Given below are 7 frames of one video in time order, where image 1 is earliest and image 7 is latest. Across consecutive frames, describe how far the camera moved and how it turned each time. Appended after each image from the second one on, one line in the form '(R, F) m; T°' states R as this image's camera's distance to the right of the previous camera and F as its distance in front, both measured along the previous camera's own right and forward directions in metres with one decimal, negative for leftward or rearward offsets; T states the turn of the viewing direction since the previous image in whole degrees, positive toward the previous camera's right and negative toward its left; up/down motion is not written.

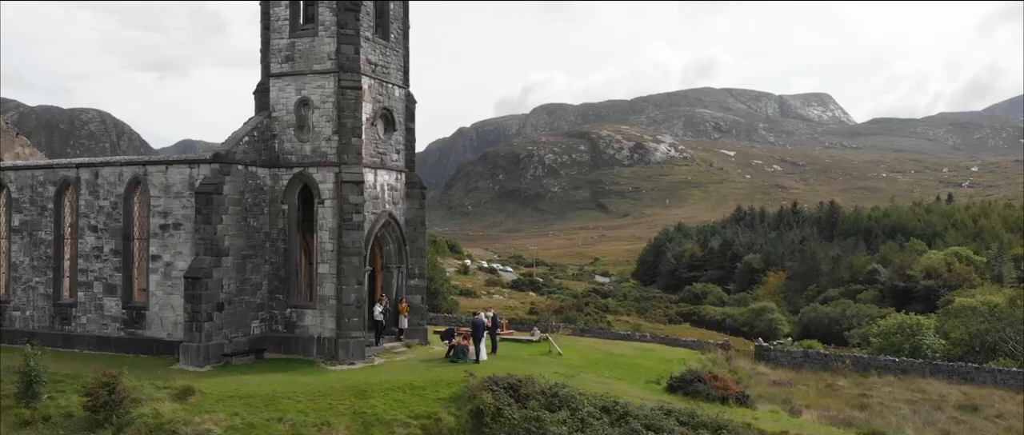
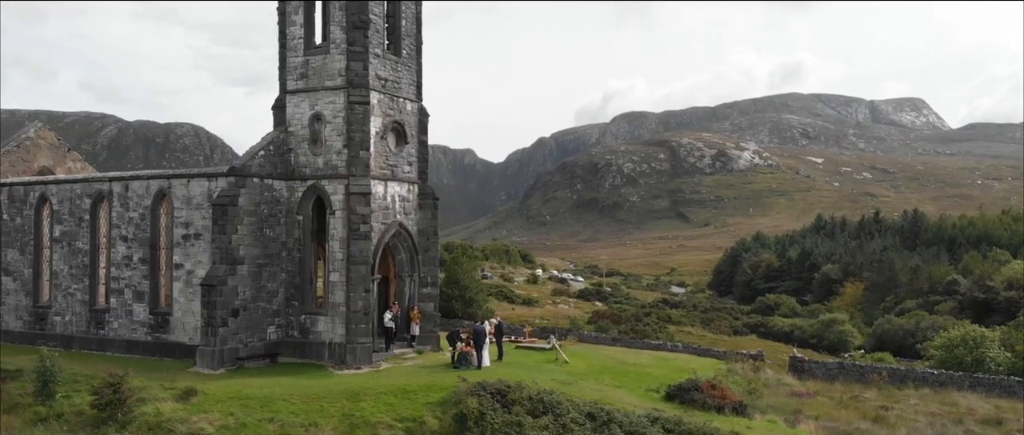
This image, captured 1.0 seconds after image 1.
(+2.0, -0.4) m; -5°
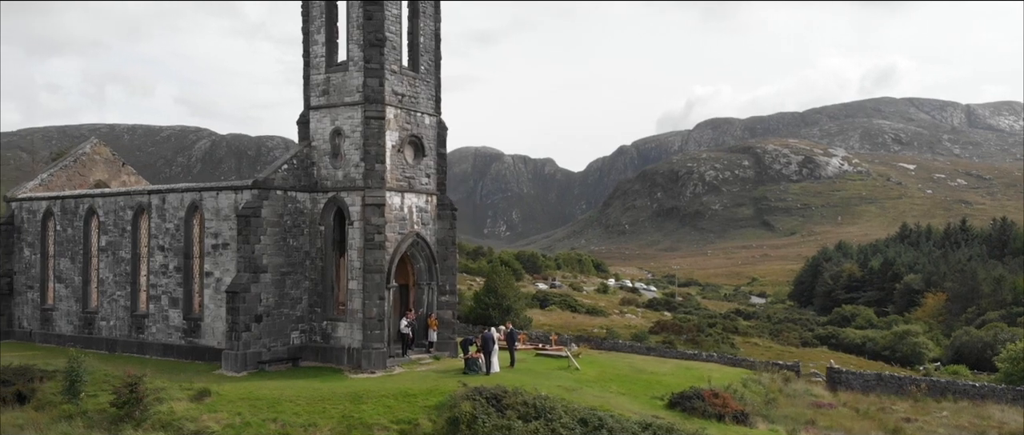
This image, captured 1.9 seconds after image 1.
(+1.9, -0.6) m; -5°
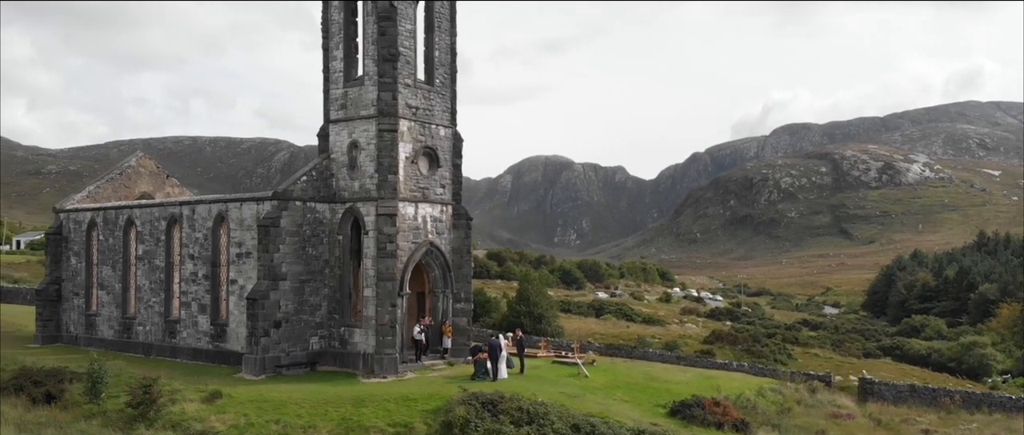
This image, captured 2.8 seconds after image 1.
(+1.7, -0.4) m; -4°
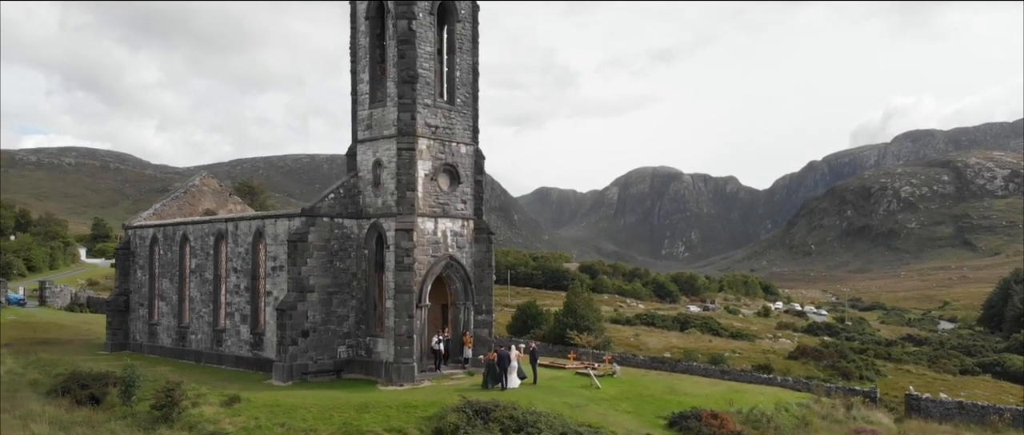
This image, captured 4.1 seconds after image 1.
(+2.8, -0.6) m; -7°
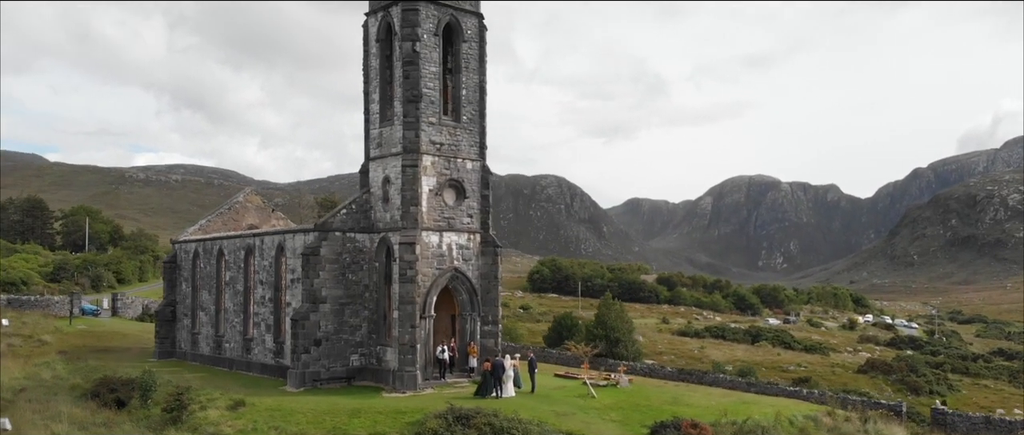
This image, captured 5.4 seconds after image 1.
(+2.8, -0.7) m; -6°
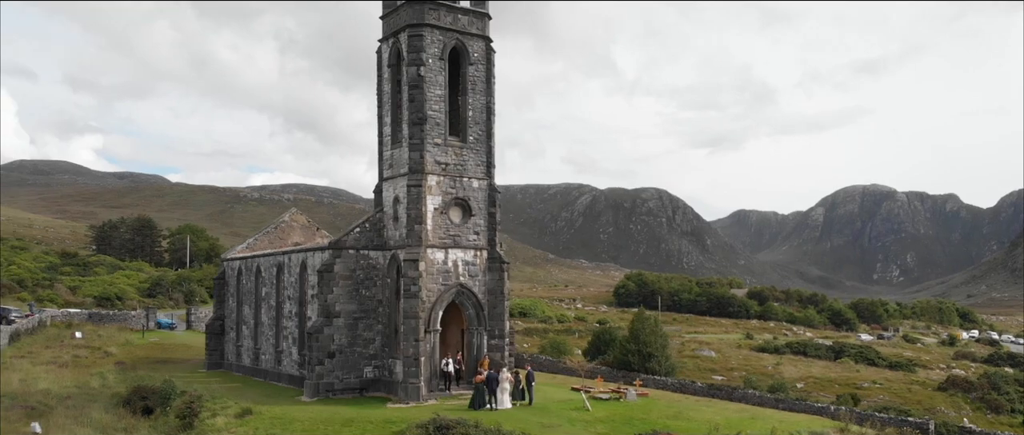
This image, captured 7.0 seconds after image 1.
(+3.3, -0.6) m; -7°
